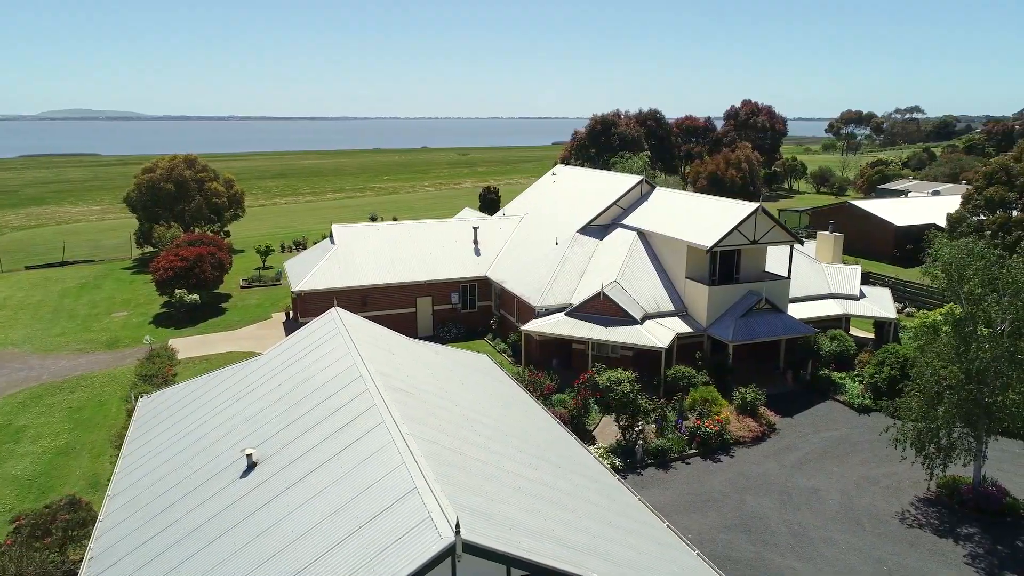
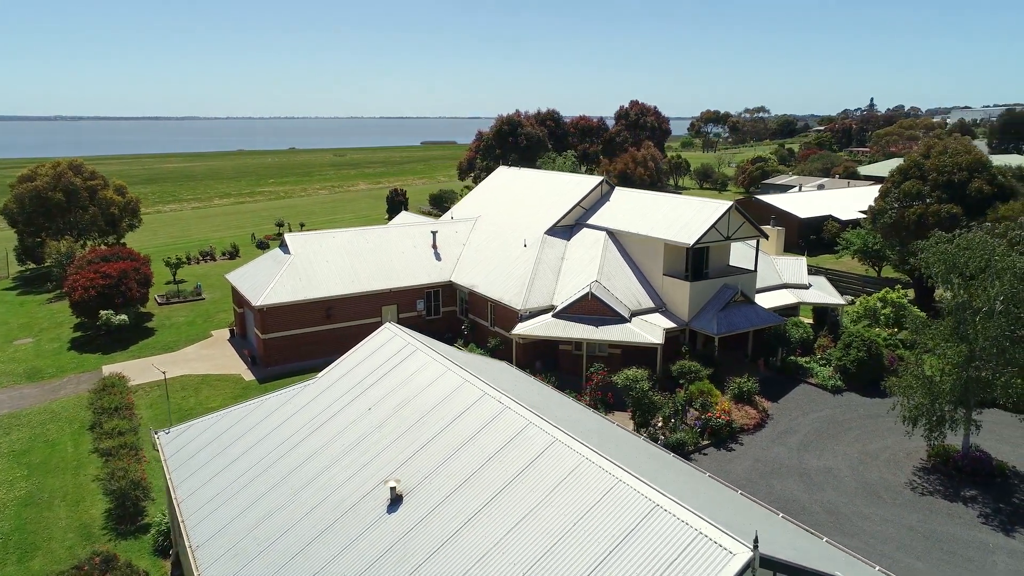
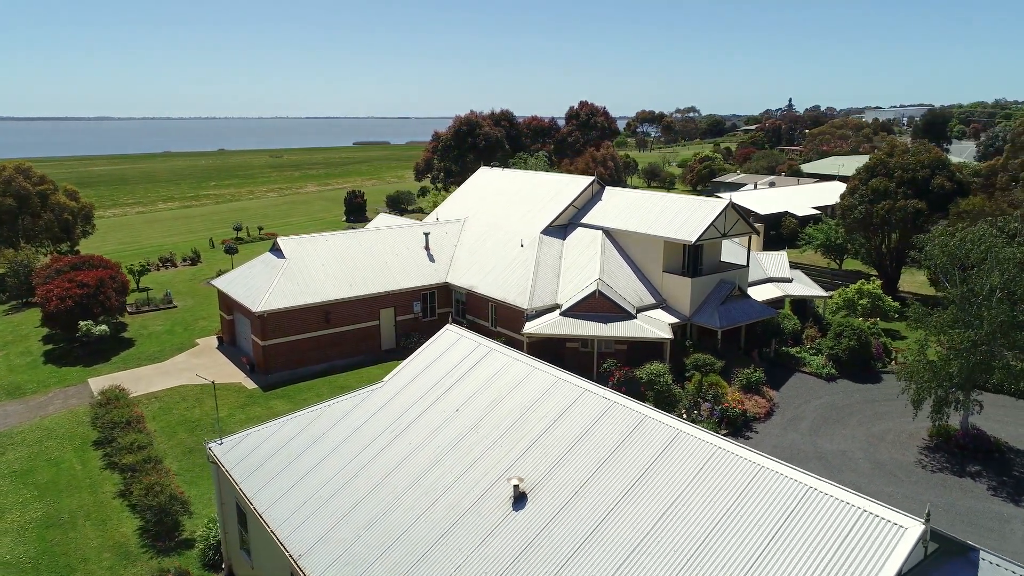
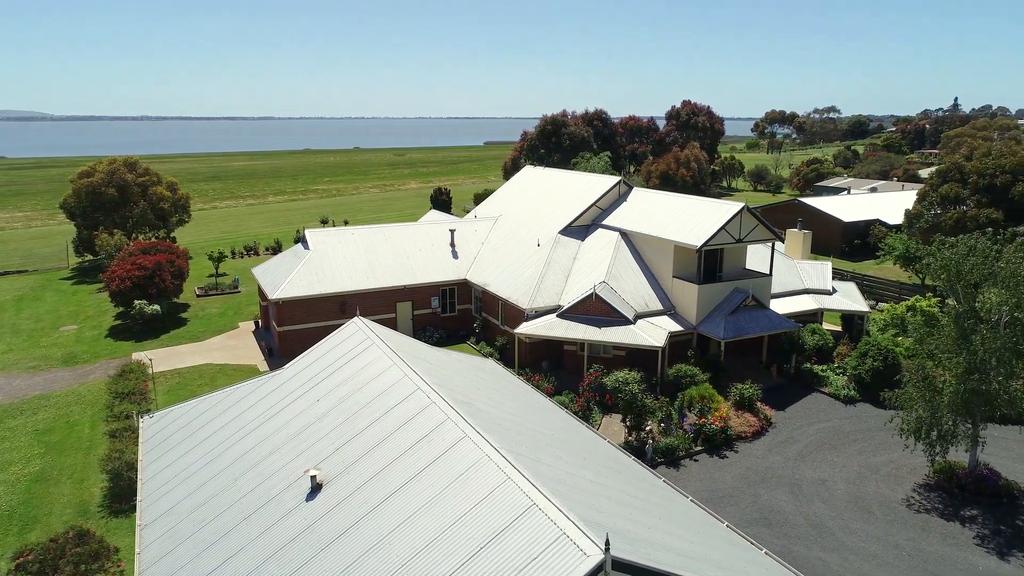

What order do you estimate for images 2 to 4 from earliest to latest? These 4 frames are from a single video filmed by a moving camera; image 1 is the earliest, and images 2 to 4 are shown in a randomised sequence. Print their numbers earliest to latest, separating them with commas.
4, 2, 3
